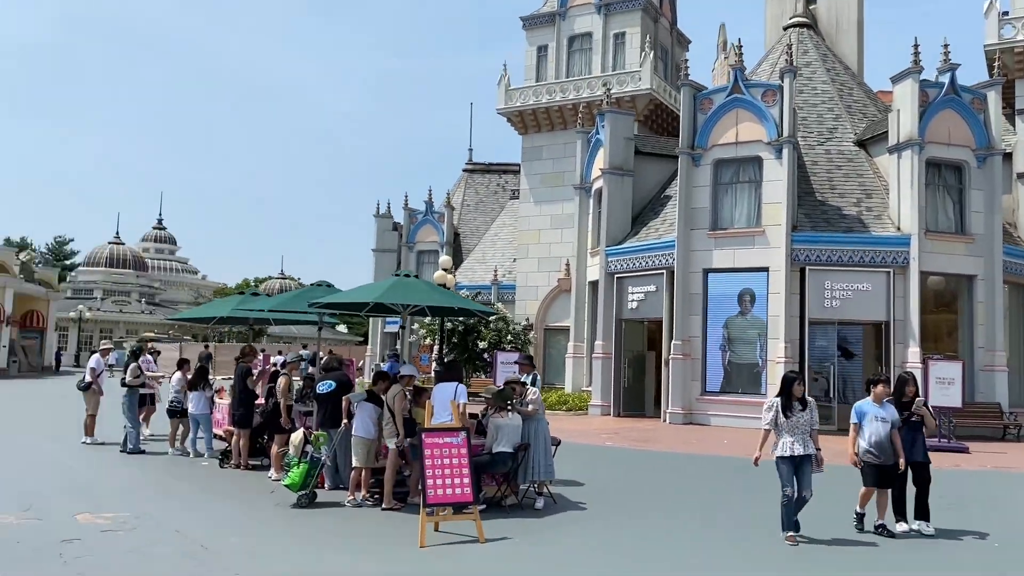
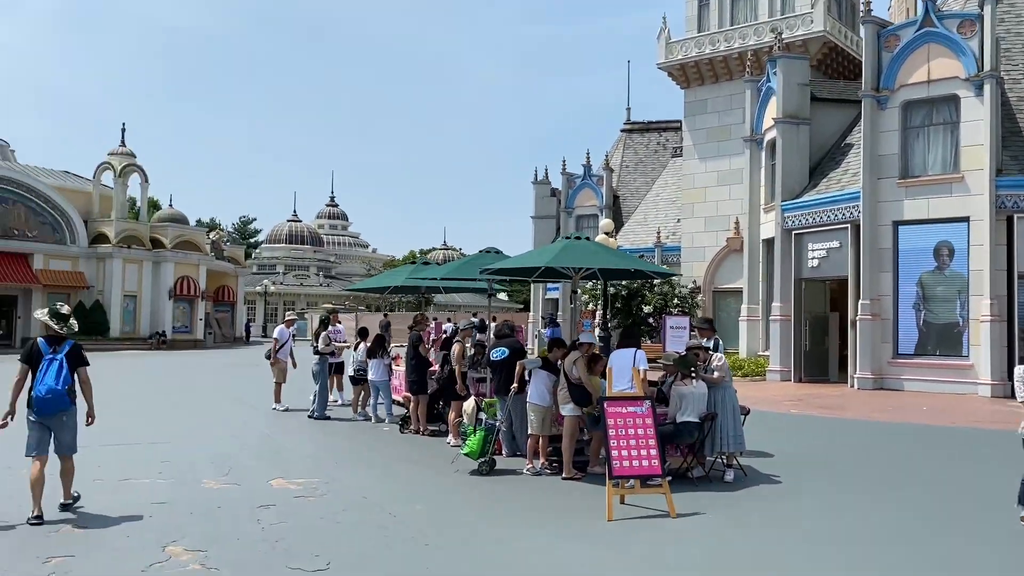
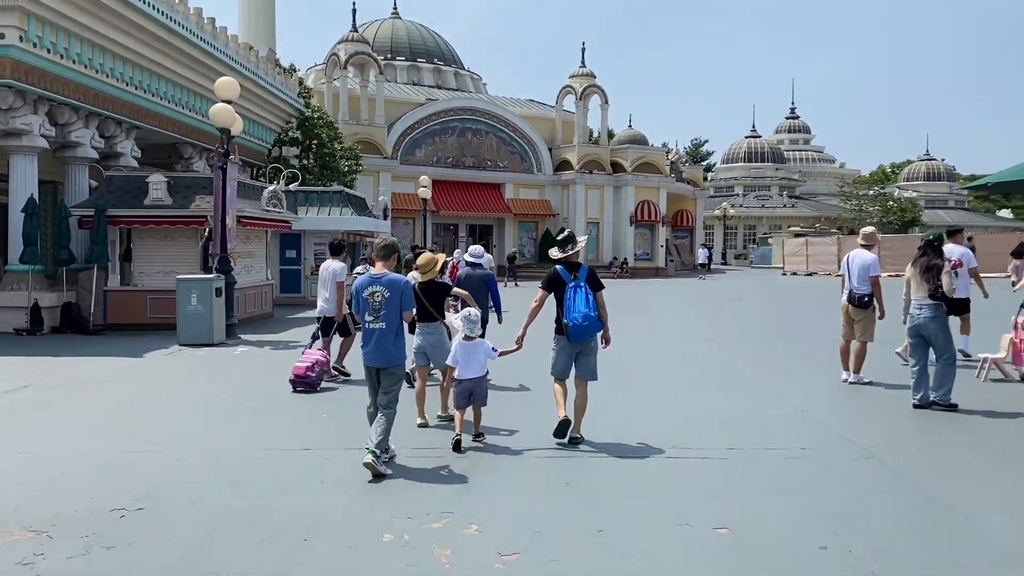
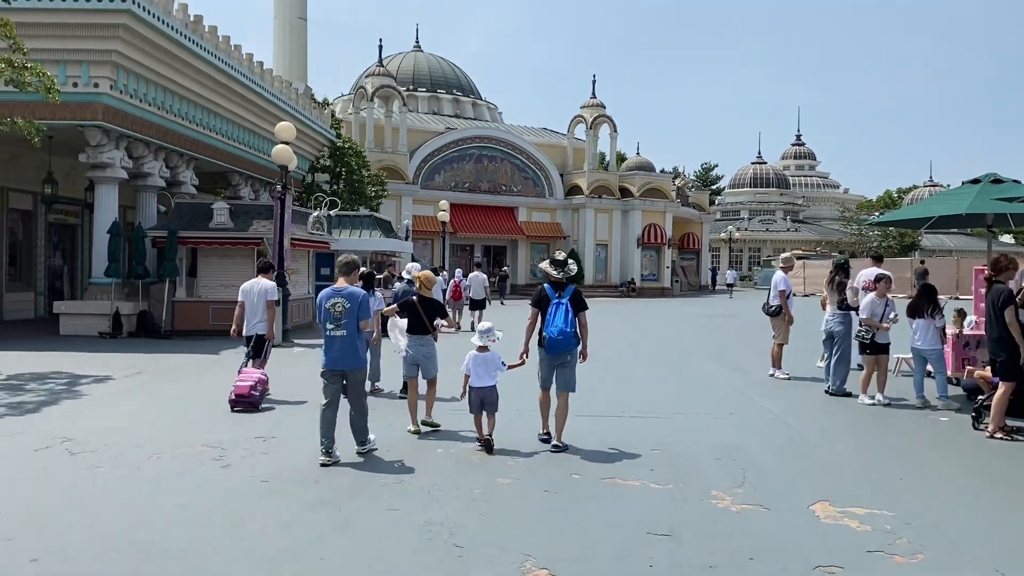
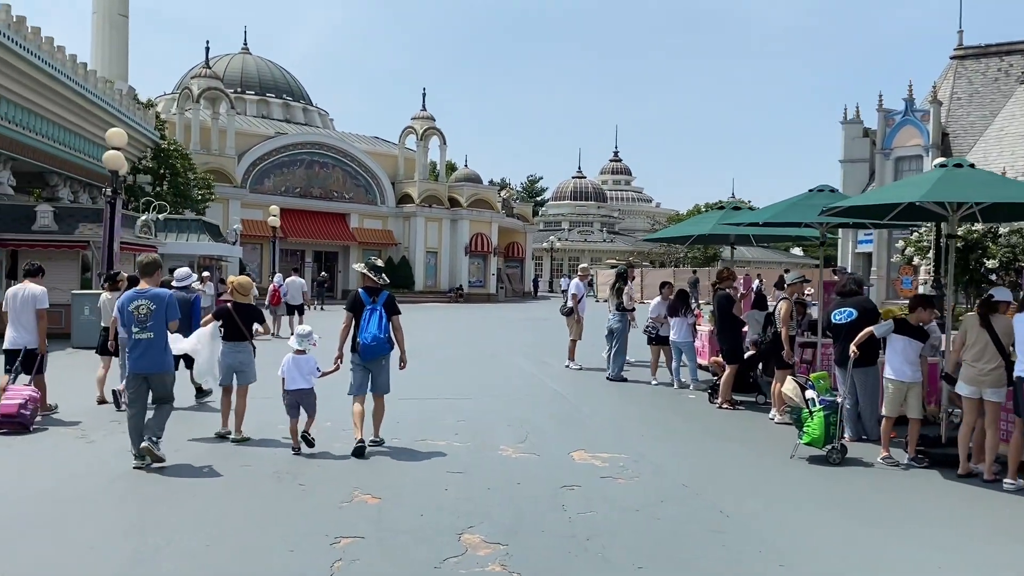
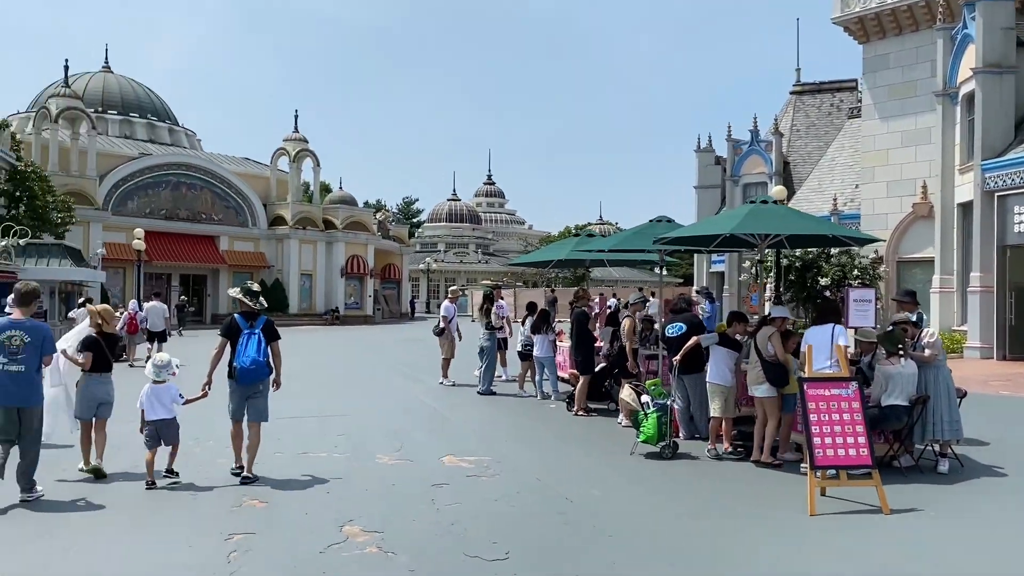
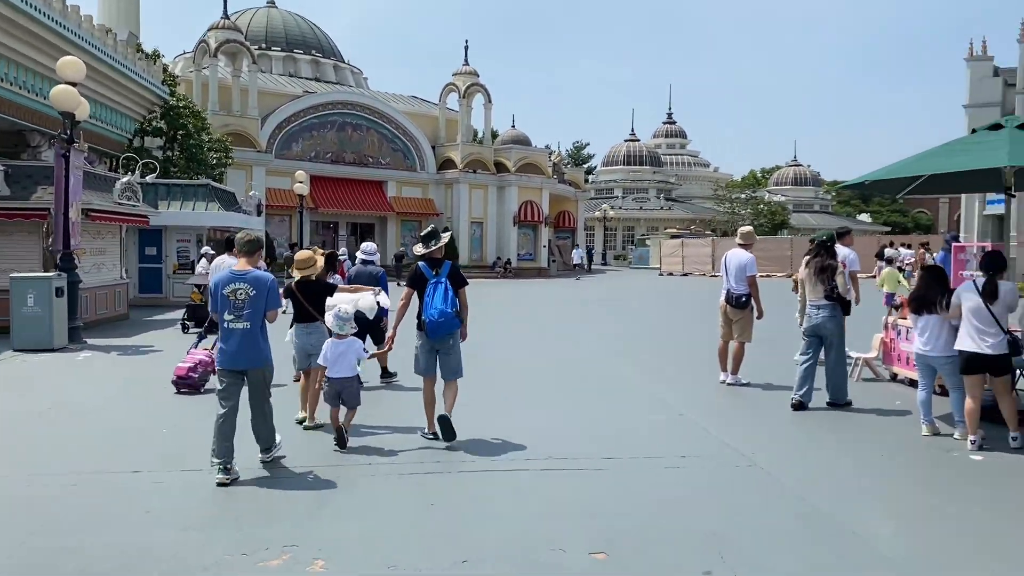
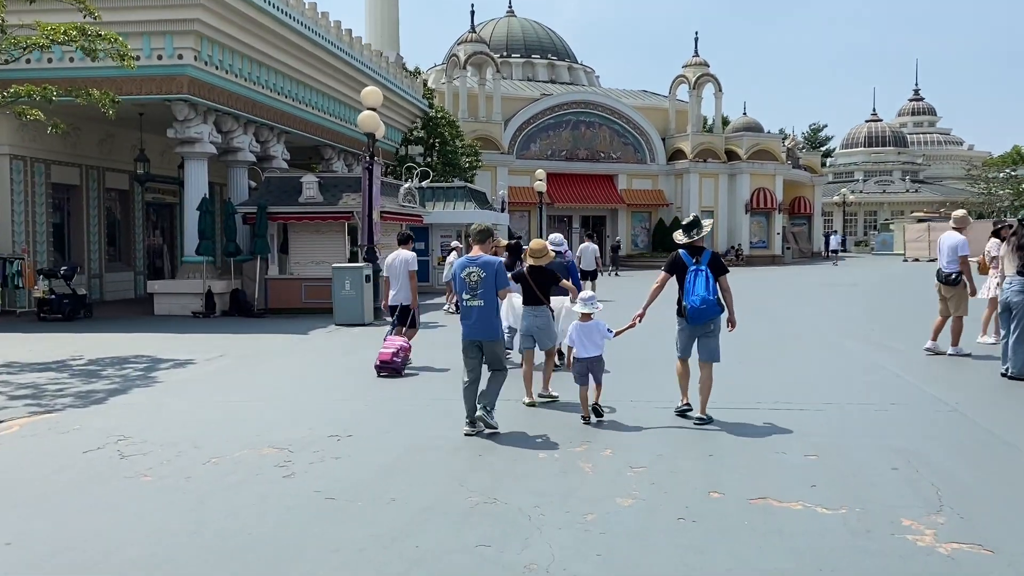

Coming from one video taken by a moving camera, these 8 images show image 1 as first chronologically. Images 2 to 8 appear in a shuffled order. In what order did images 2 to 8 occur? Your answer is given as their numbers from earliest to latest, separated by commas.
2, 6, 5, 4, 8, 3, 7
